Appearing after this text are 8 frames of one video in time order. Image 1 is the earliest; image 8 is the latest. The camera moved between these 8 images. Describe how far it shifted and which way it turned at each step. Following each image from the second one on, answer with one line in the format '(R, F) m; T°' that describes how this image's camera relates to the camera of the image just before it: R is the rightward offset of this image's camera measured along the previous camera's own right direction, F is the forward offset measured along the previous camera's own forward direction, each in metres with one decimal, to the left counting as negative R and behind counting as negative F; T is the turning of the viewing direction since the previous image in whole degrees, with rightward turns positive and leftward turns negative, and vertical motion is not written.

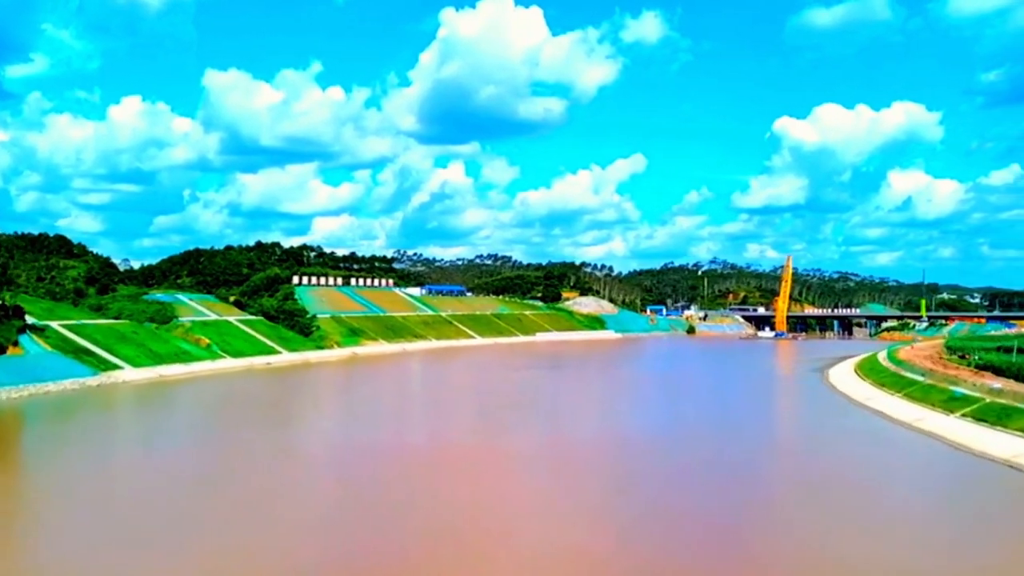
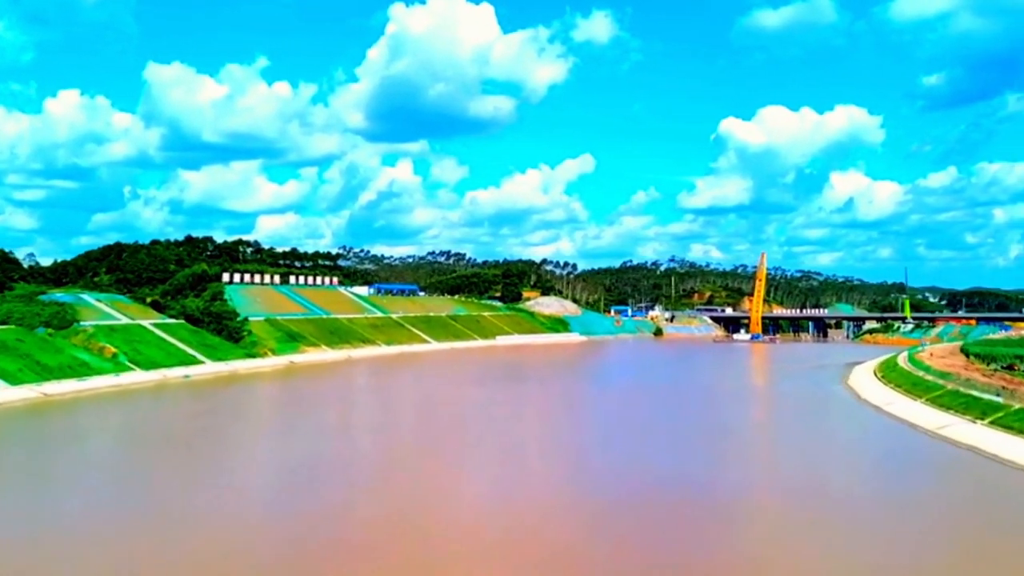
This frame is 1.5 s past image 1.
(-0.6, +6.6) m; +3°
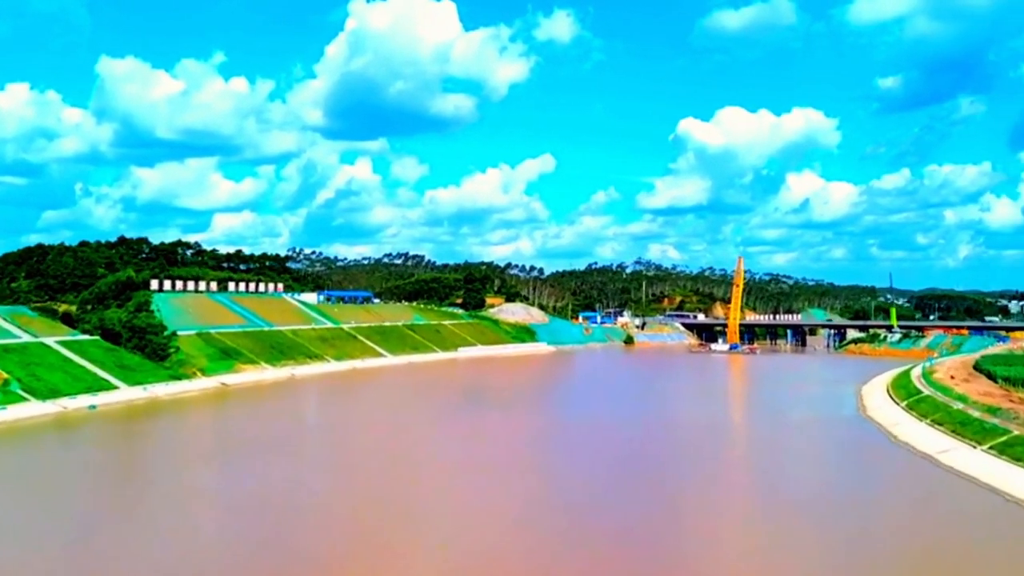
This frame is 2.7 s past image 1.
(-0.2, +5.3) m; +2°
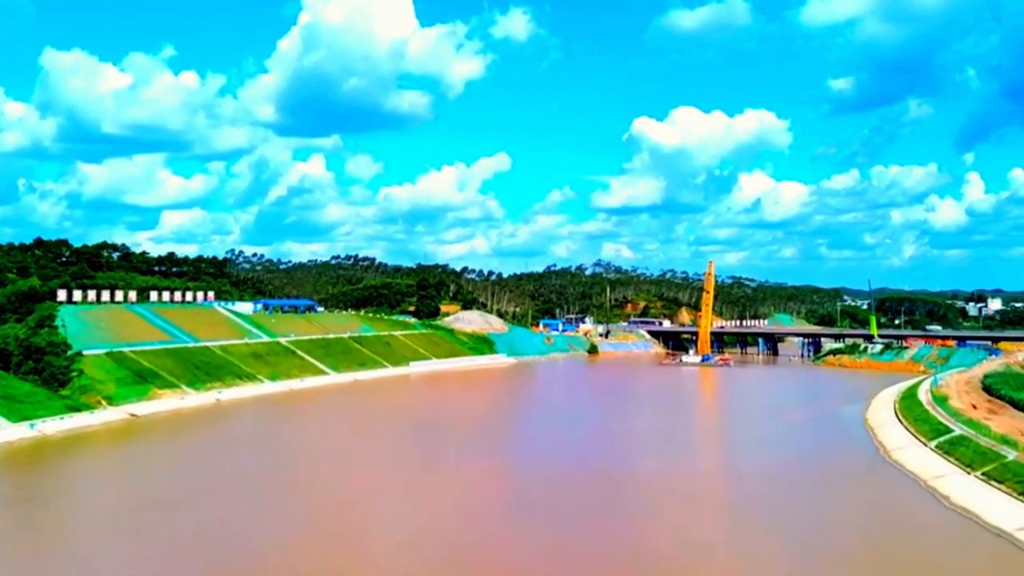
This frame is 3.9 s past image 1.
(-0.1, +5.2) m; +3°
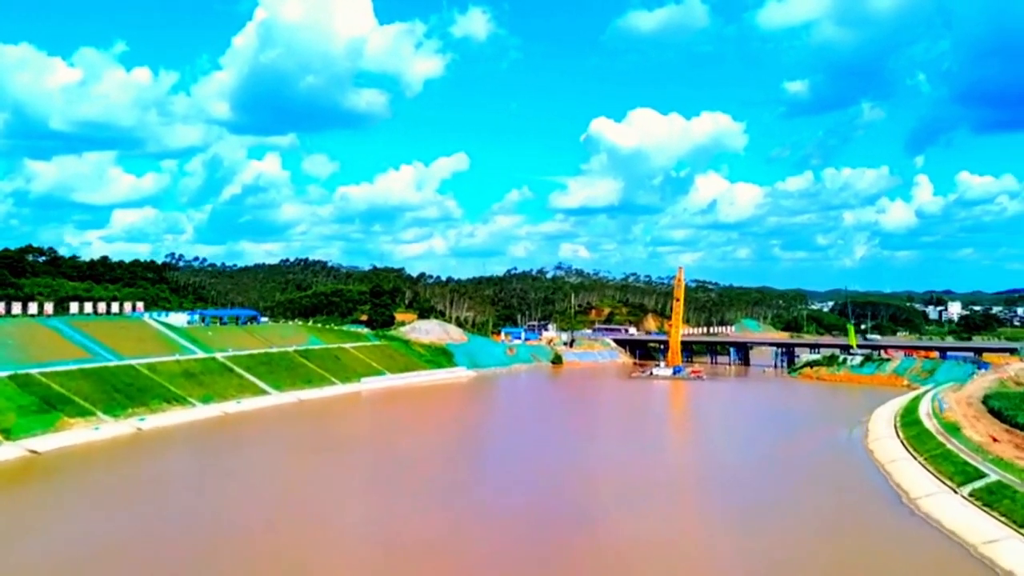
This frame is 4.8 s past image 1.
(-0.1, +4.2) m; +2°
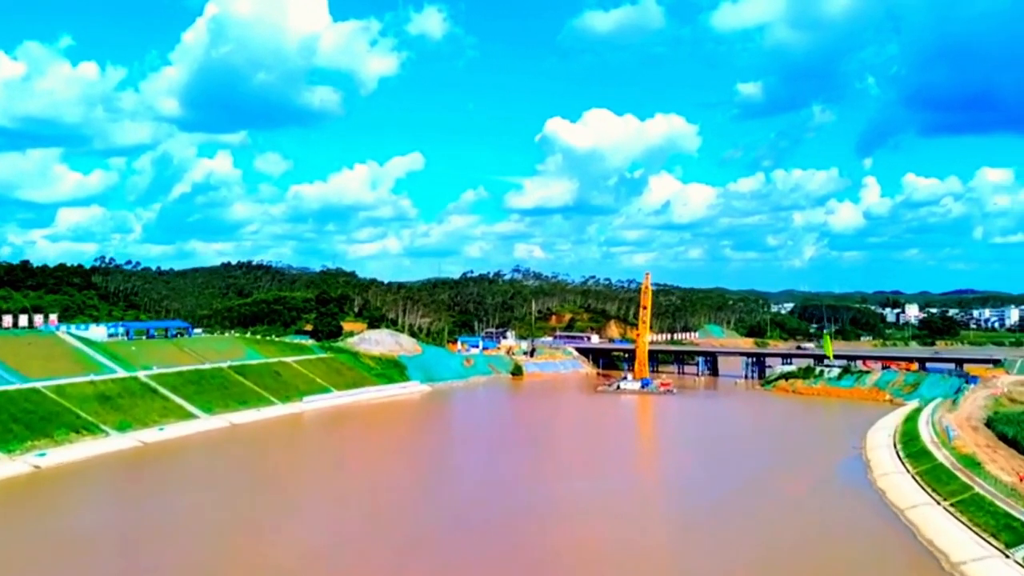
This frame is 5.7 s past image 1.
(-0.1, +4.3) m; +3°
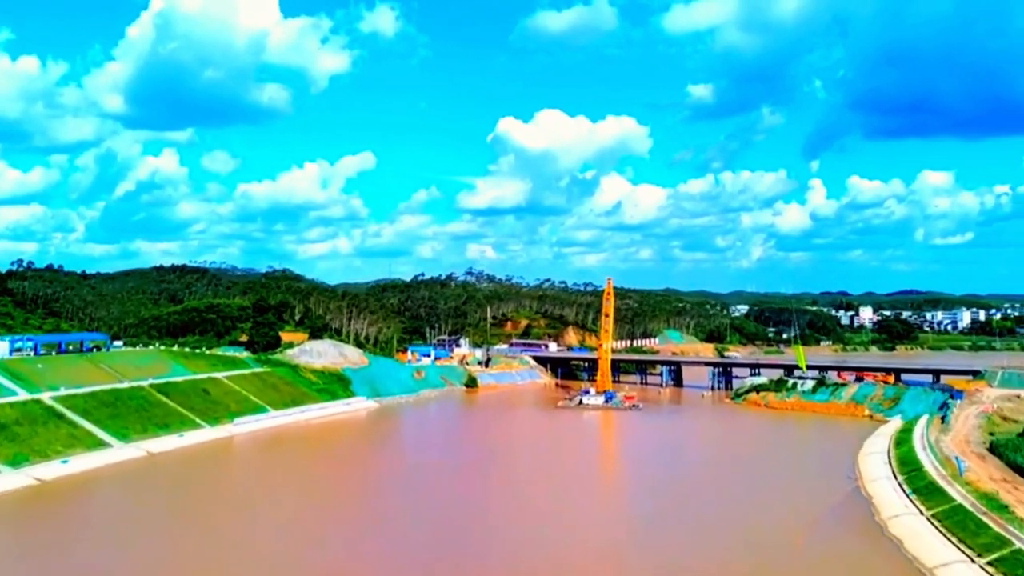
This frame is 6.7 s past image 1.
(-0.1, +4.1) m; +3°
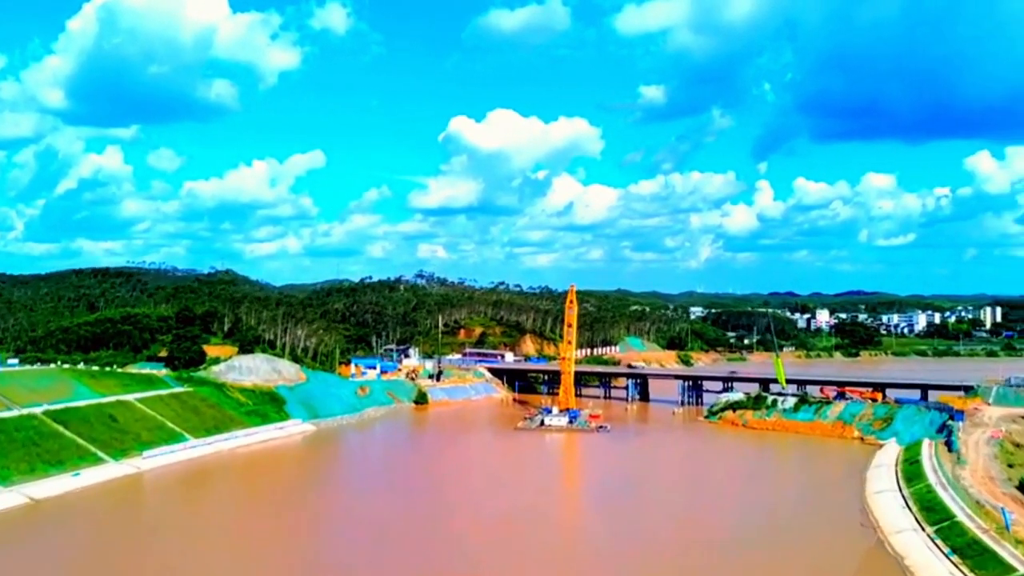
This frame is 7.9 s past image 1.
(-0.1, +5.3) m; +3°
